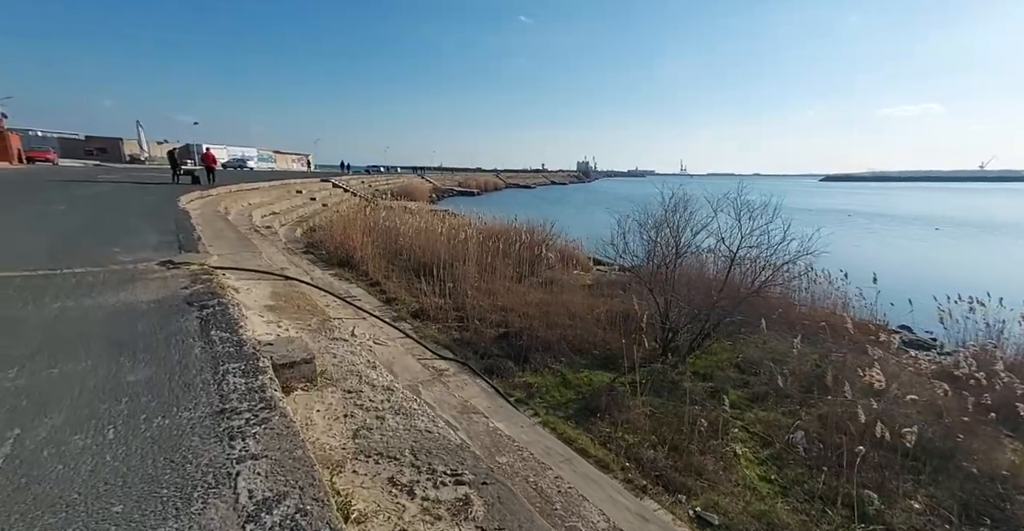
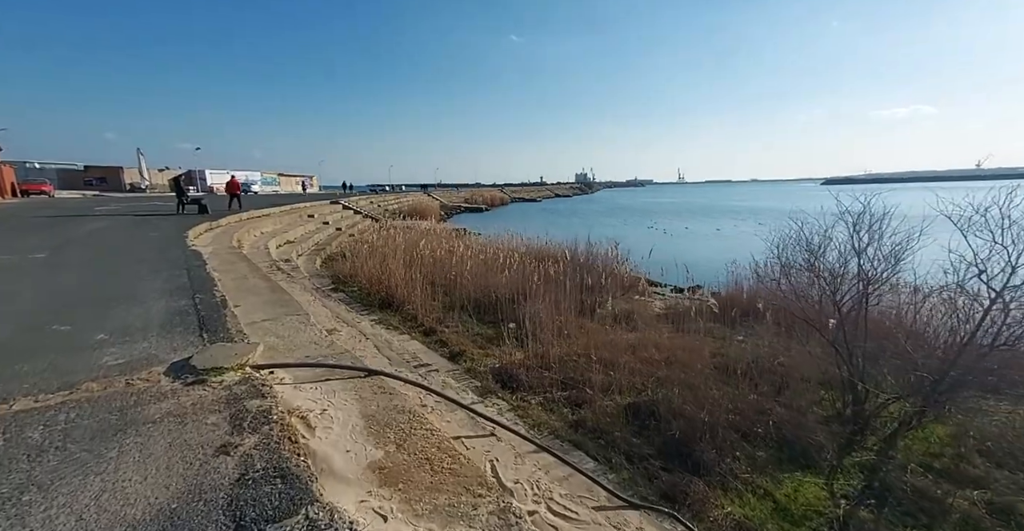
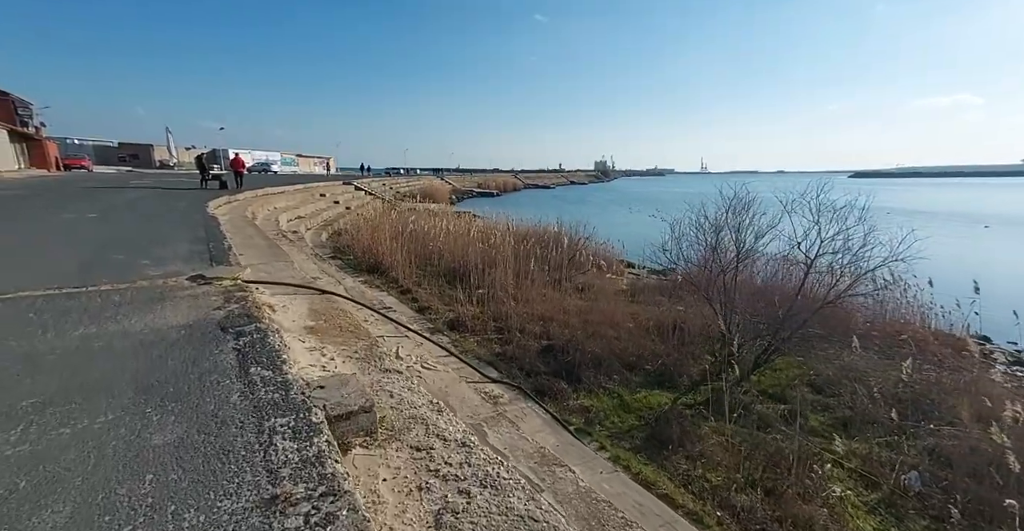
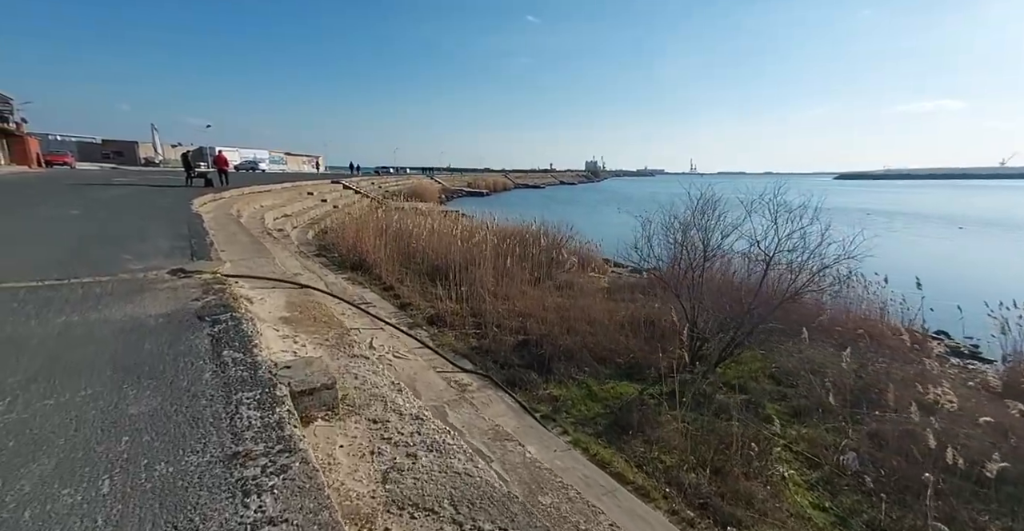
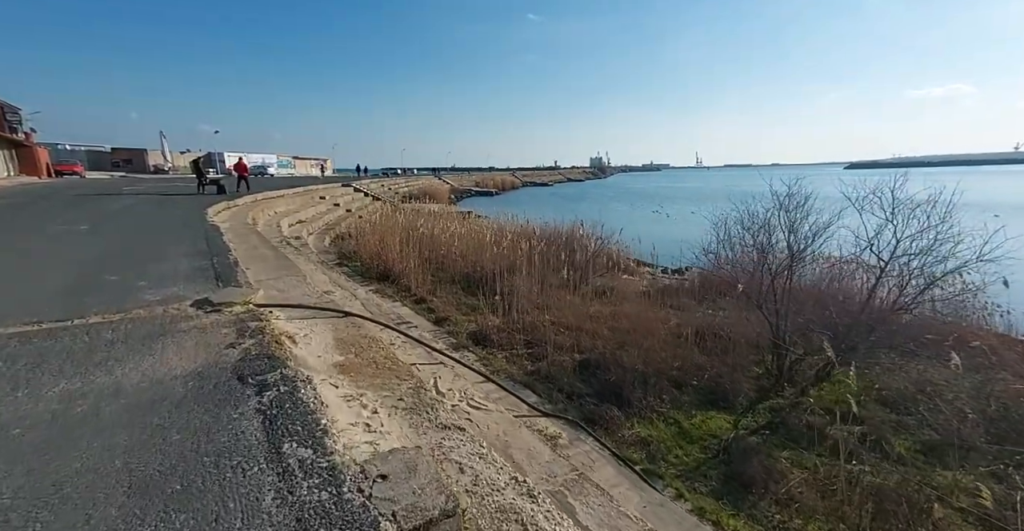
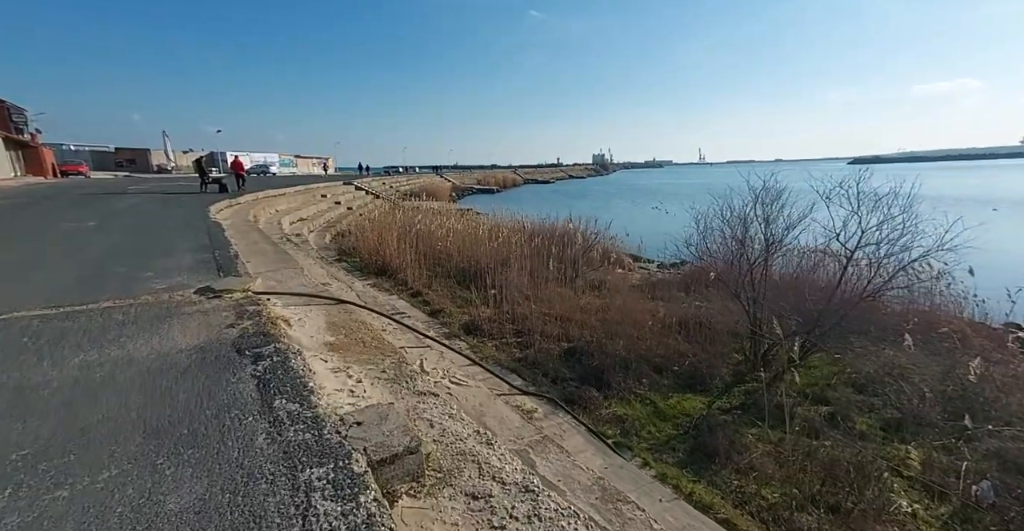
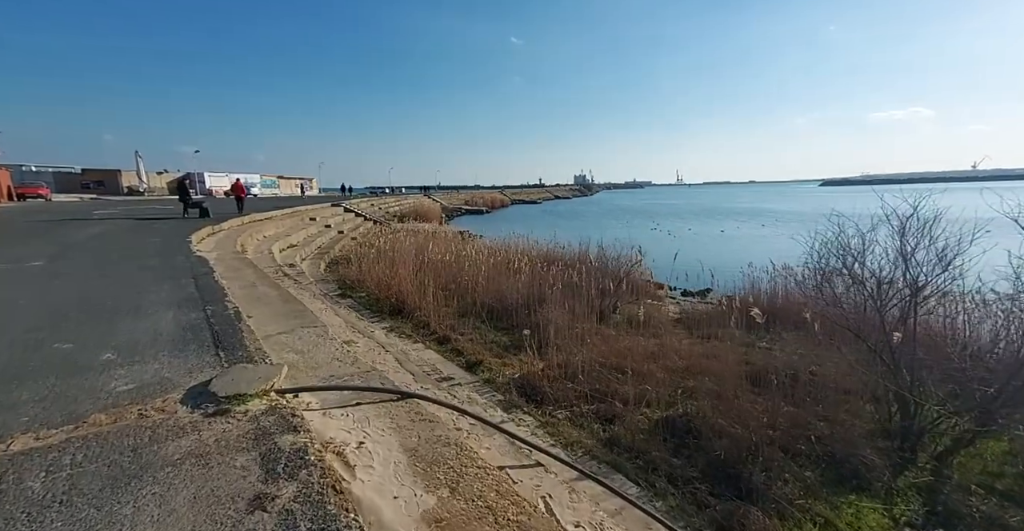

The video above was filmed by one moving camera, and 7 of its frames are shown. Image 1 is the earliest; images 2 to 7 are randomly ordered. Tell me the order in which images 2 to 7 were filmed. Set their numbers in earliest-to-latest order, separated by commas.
4, 3, 6, 5, 2, 7
